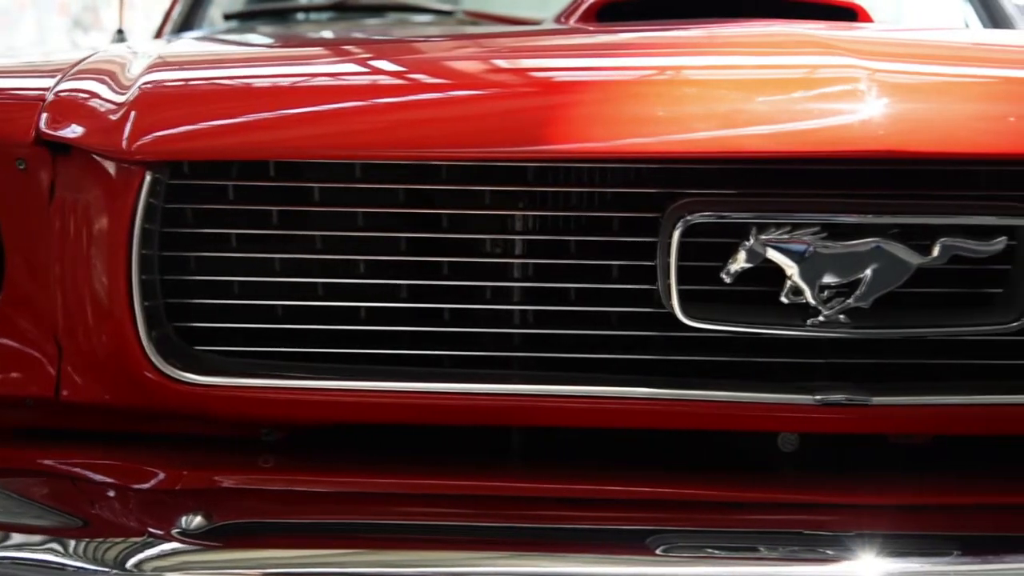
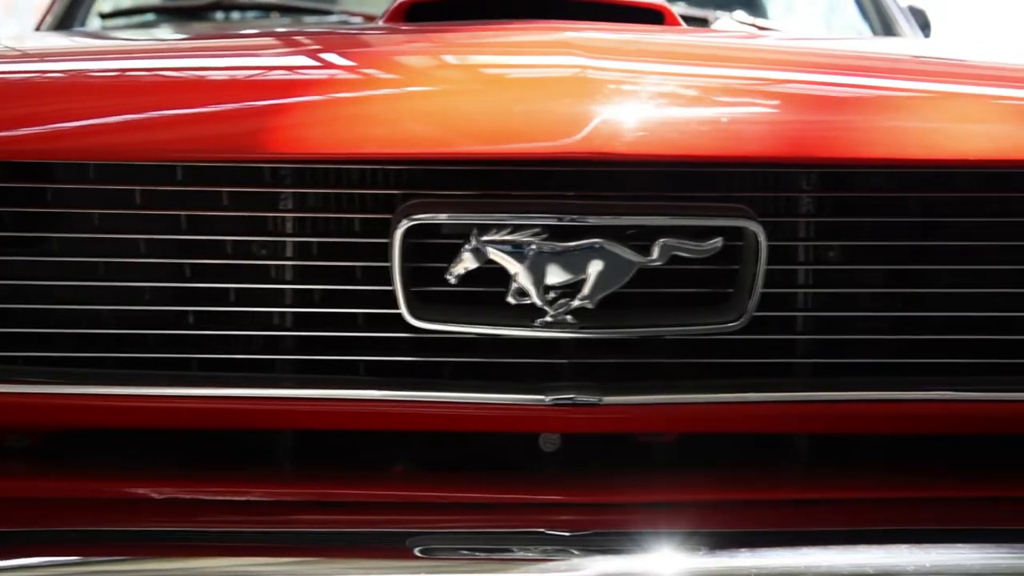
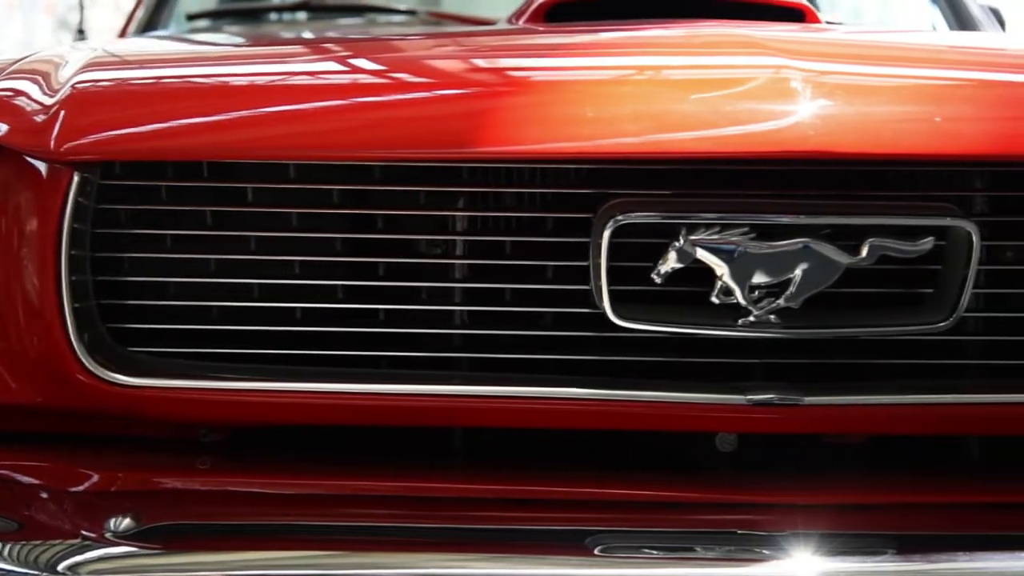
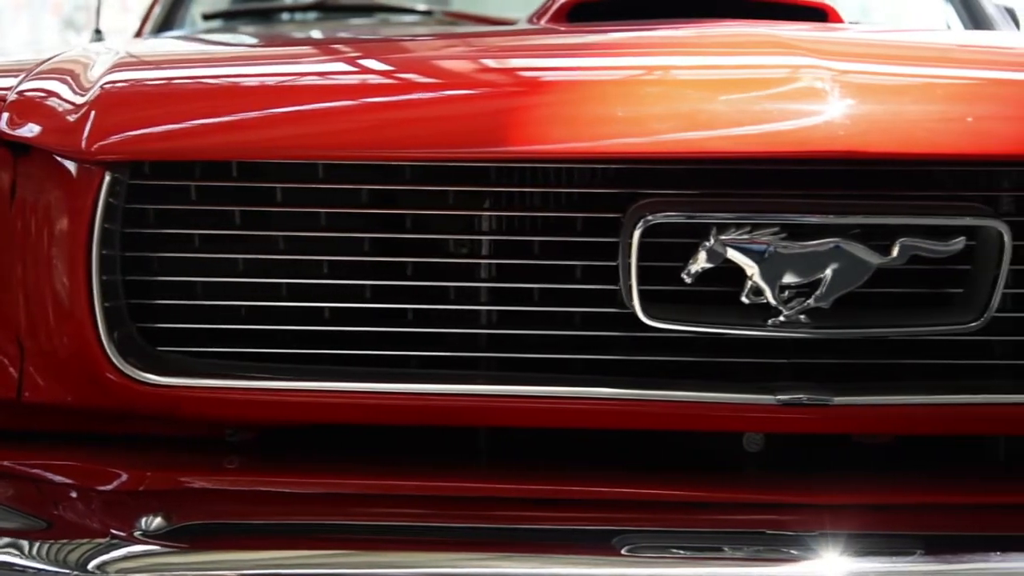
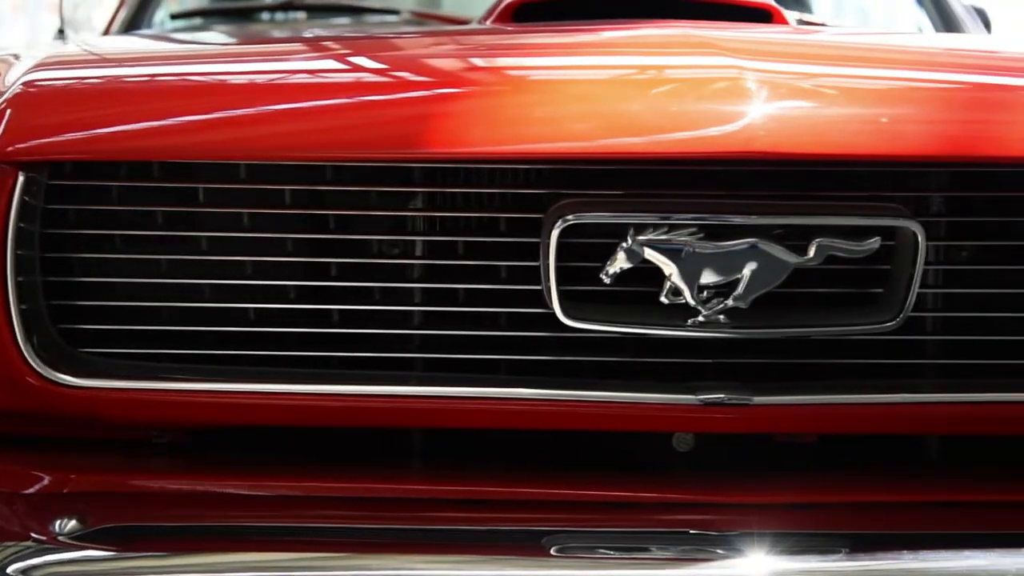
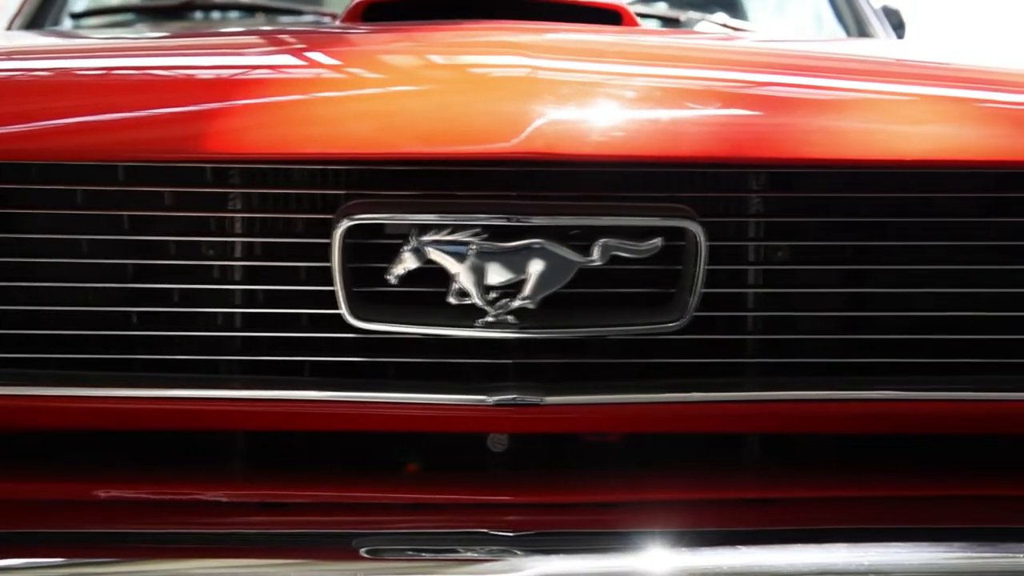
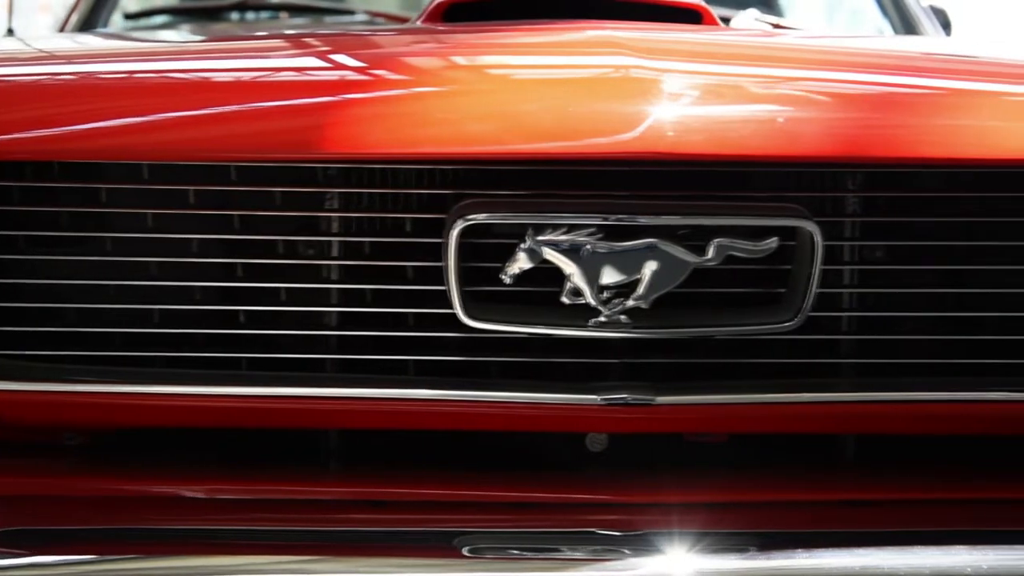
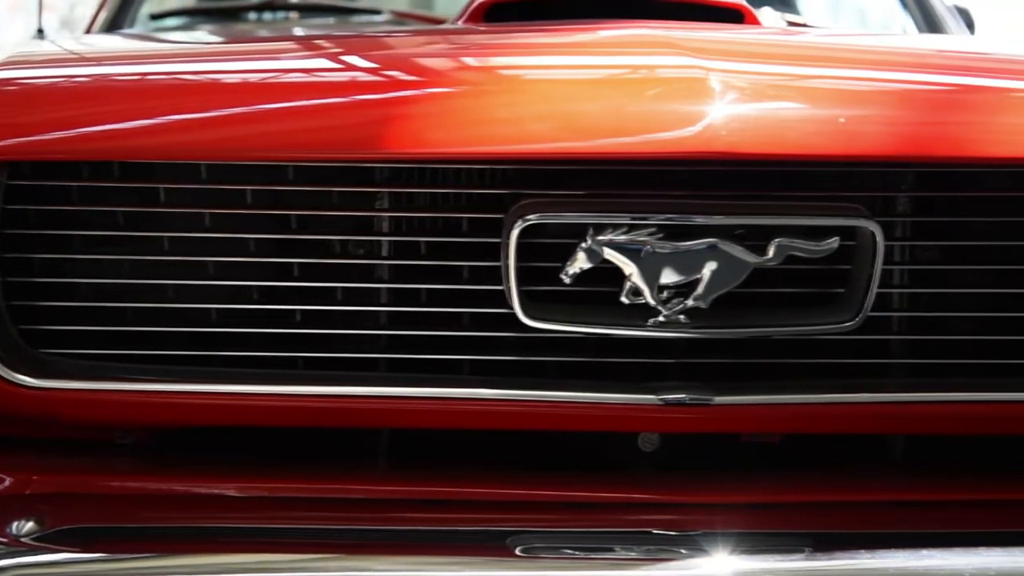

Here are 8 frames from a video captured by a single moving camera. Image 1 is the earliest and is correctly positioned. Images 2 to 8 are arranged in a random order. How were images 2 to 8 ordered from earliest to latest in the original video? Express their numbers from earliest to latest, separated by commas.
4, 3, 5, 8, 7, 2, 6
